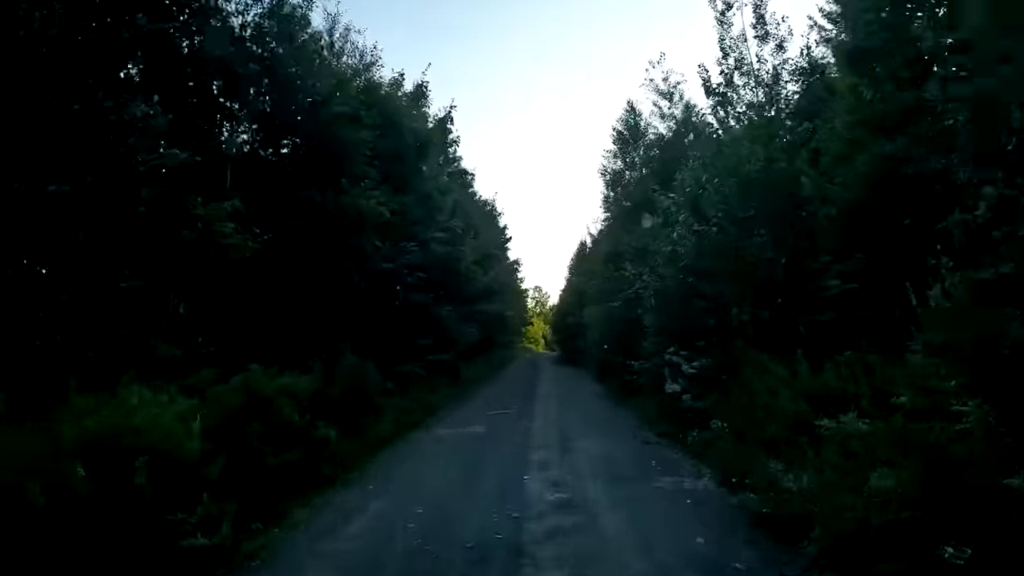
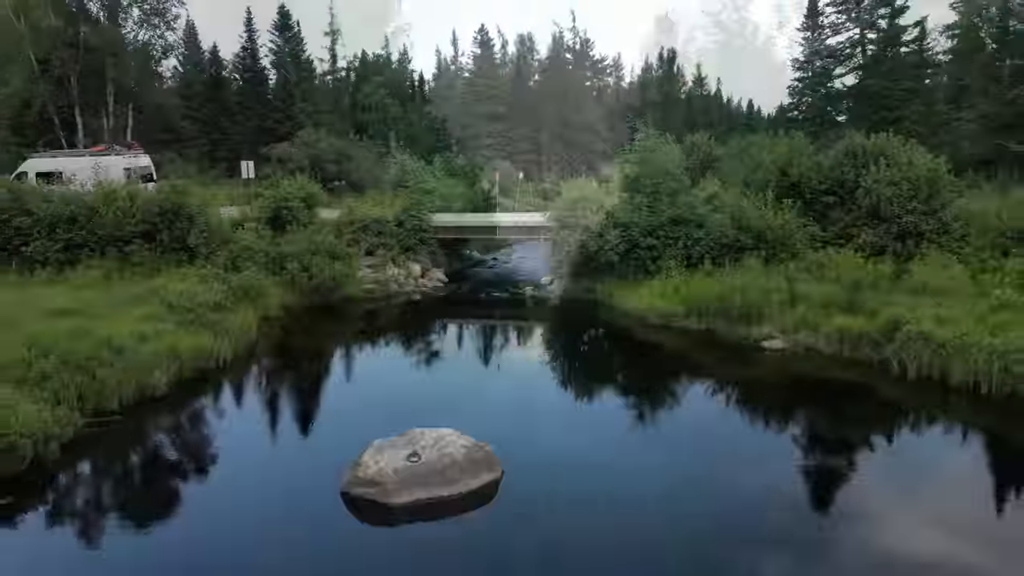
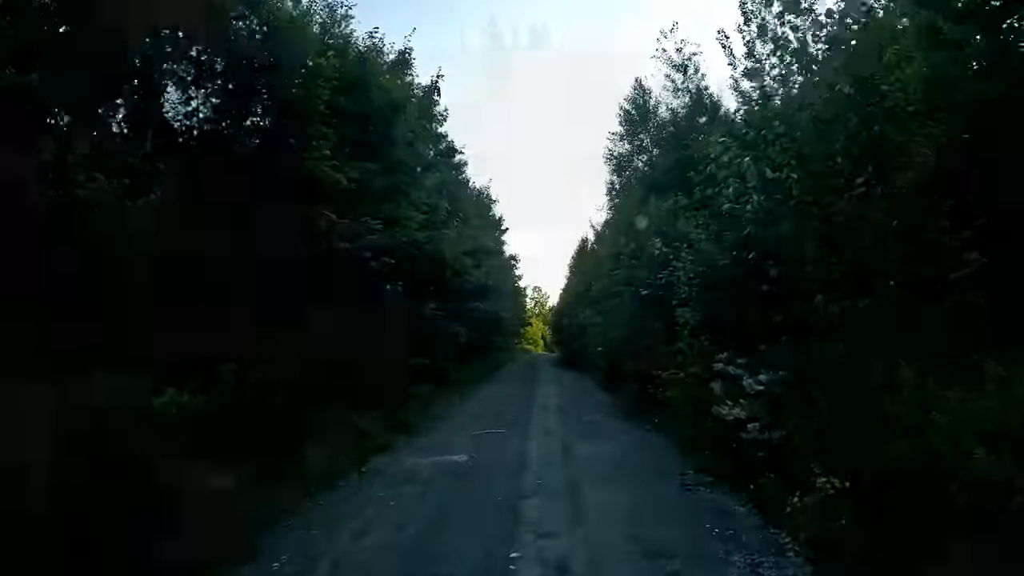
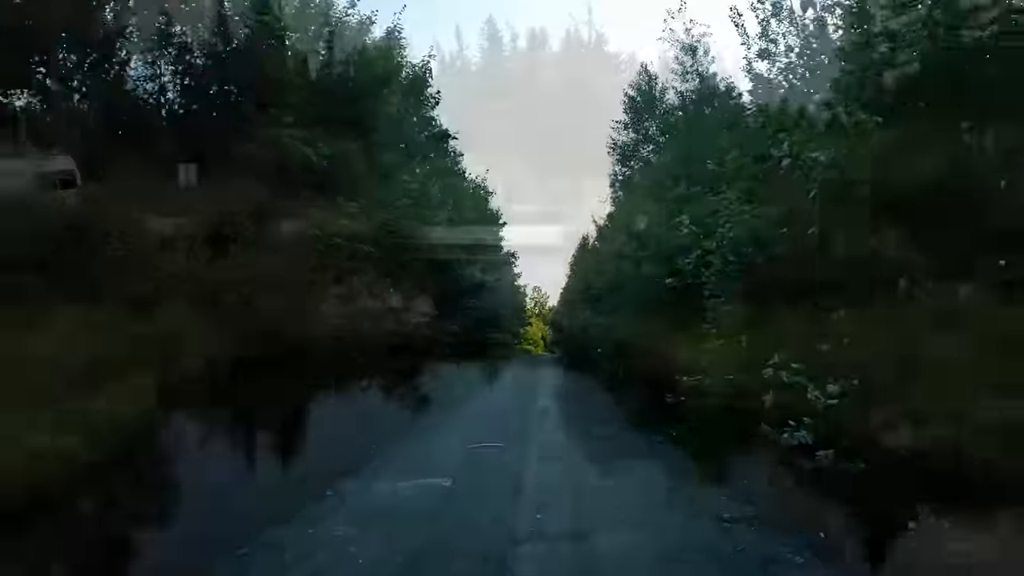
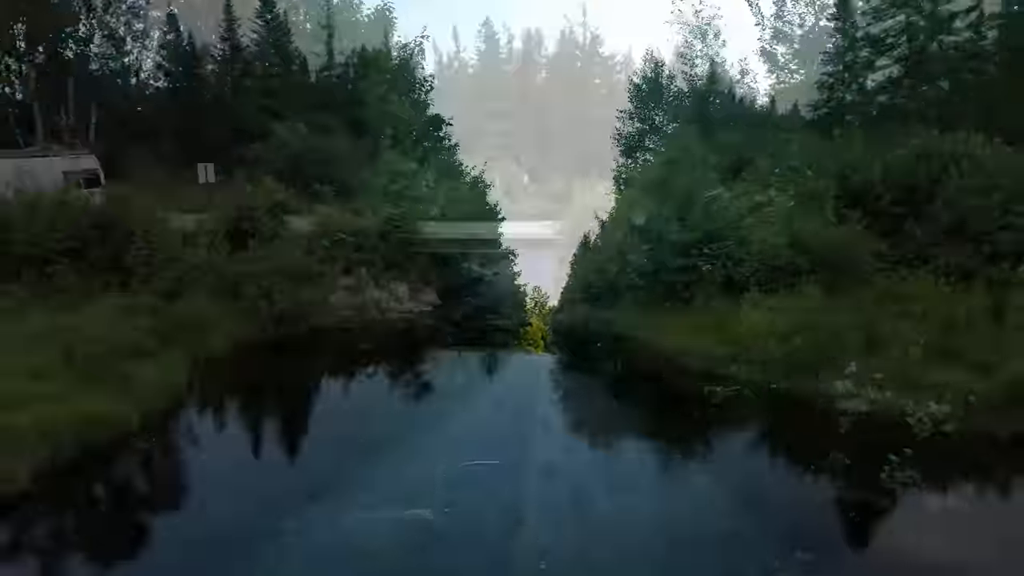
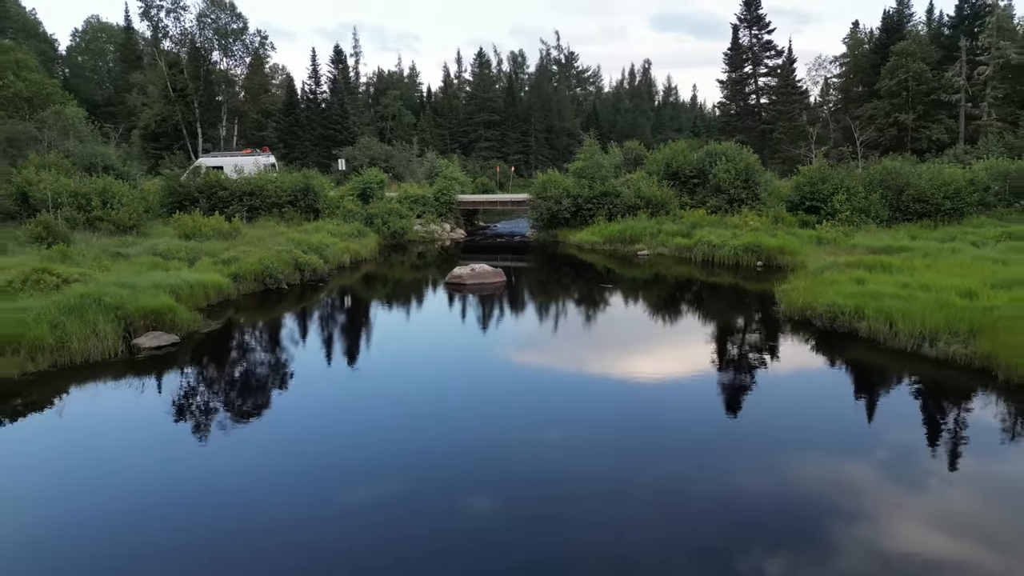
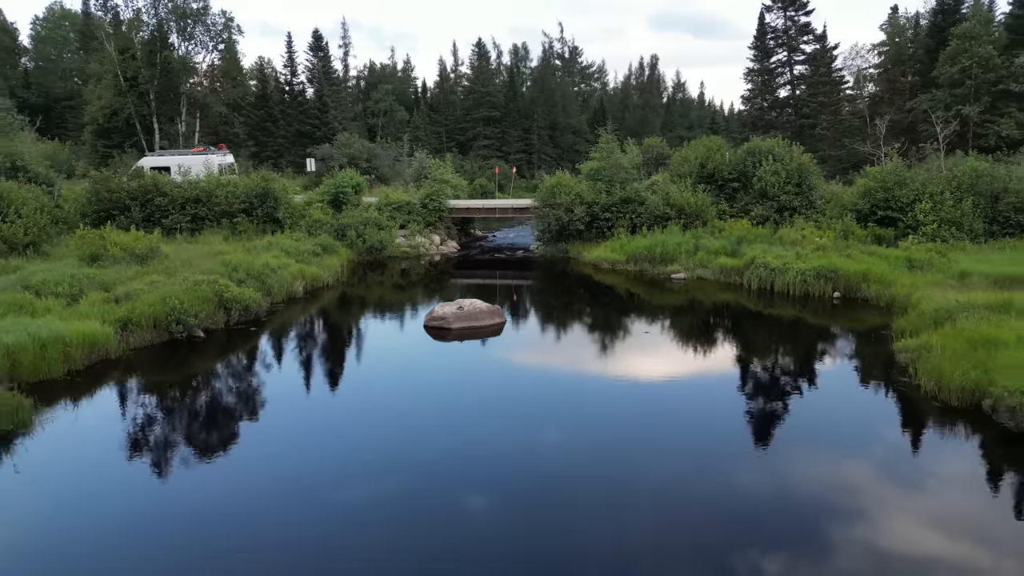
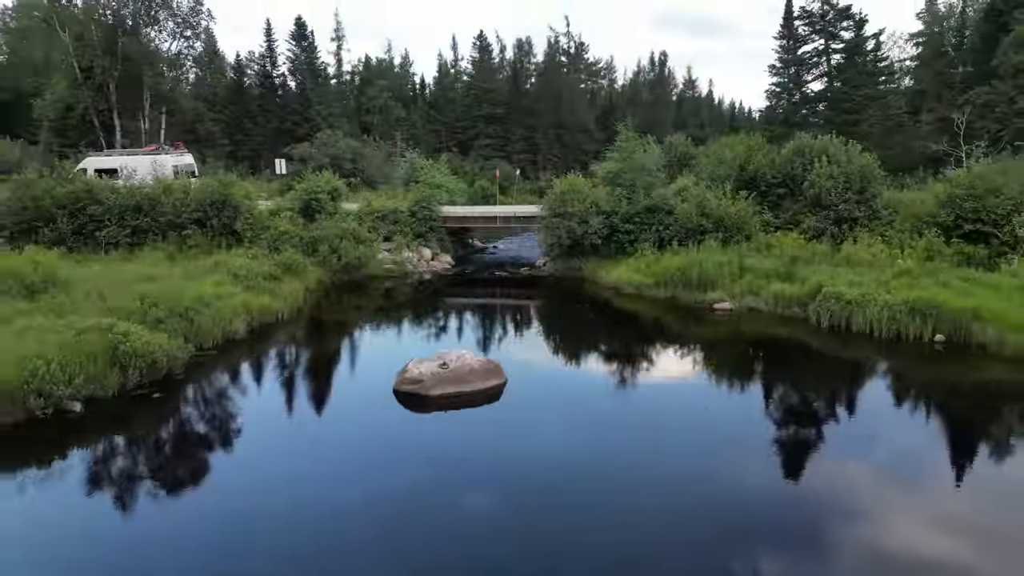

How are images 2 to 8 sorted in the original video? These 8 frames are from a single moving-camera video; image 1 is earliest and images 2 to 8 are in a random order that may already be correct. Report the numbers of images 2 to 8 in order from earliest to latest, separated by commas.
3, 4, 5, 2, 8, 7, 6
